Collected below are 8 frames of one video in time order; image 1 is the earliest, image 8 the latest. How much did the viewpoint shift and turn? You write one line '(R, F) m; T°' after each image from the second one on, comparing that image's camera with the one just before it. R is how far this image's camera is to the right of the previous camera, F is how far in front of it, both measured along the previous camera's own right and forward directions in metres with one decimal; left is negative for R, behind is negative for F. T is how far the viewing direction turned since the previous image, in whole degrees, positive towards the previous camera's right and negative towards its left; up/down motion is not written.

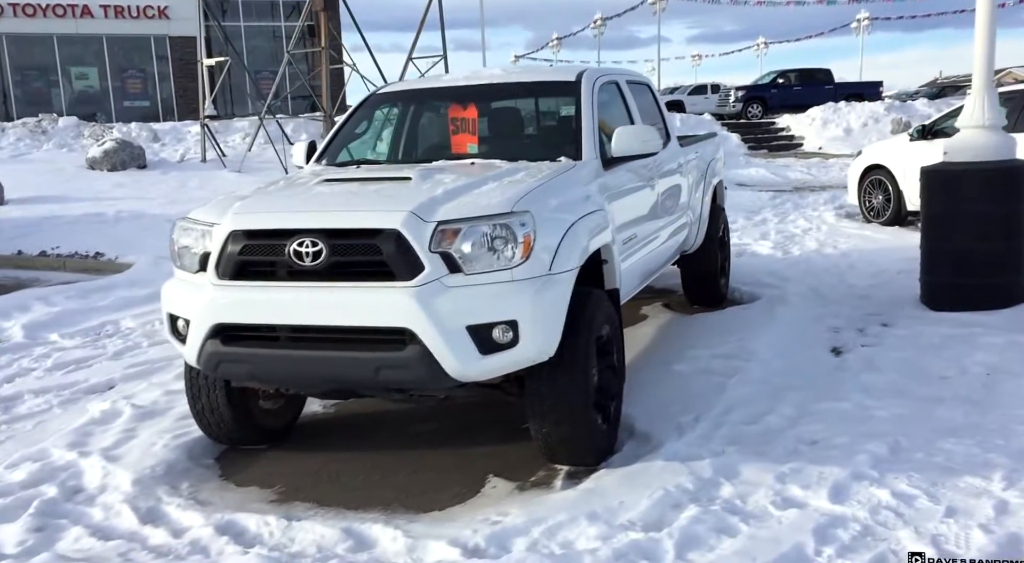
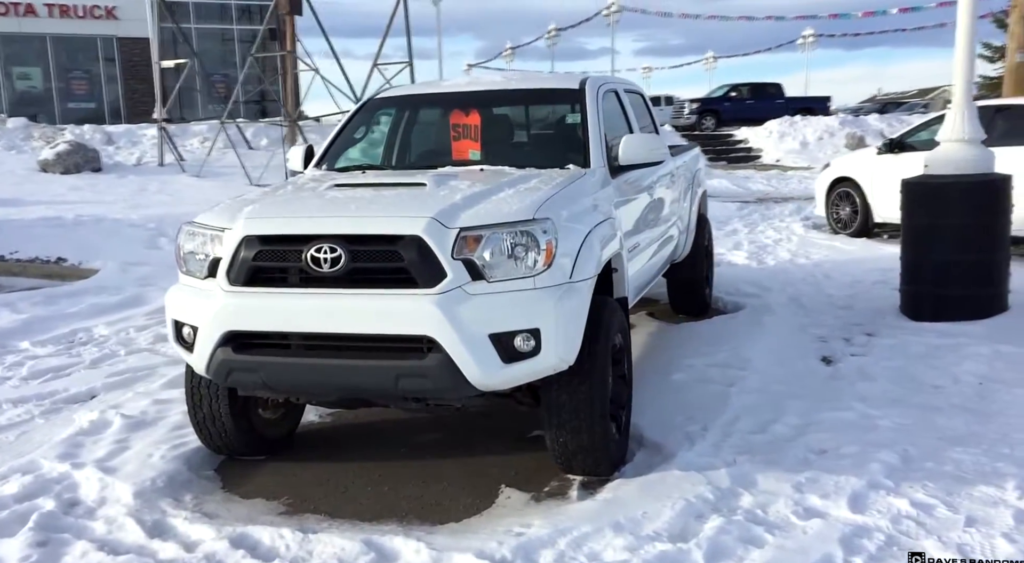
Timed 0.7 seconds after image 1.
(-0.2, 0.0) m; +3°
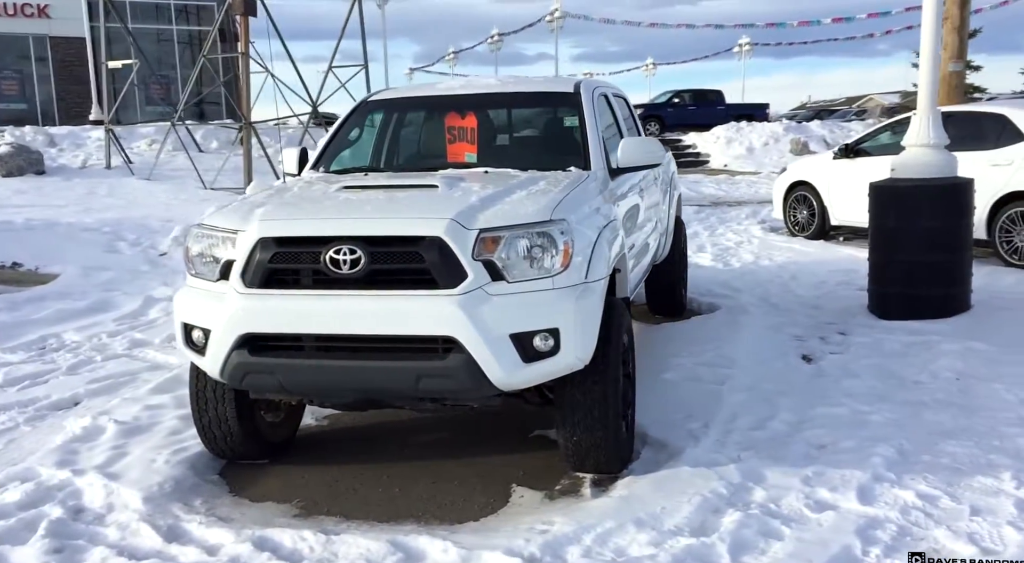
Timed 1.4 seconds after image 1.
(-0.3, 0.0) m; +3°
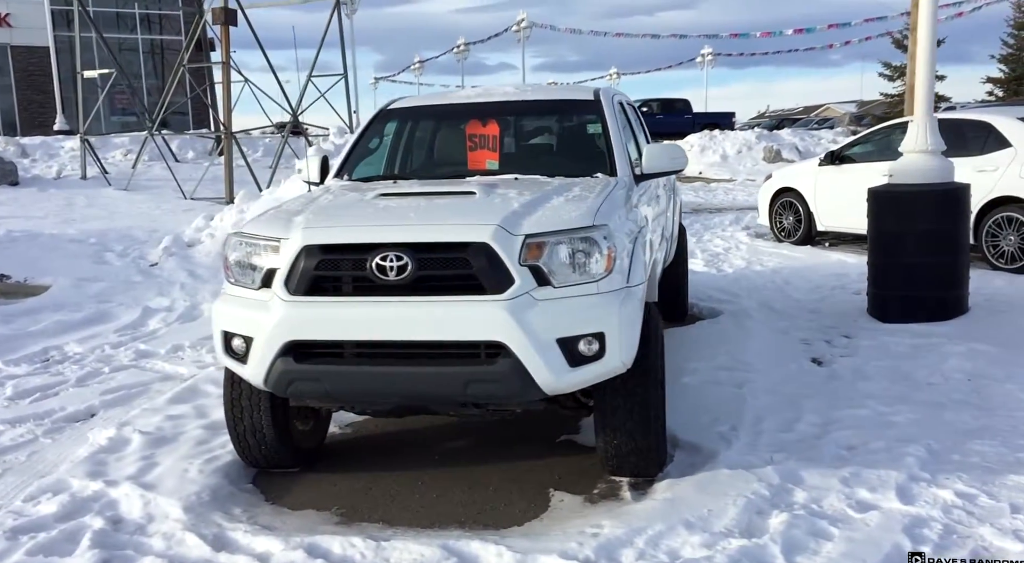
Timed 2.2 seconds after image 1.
(-0.3, 0.0) m; +2°
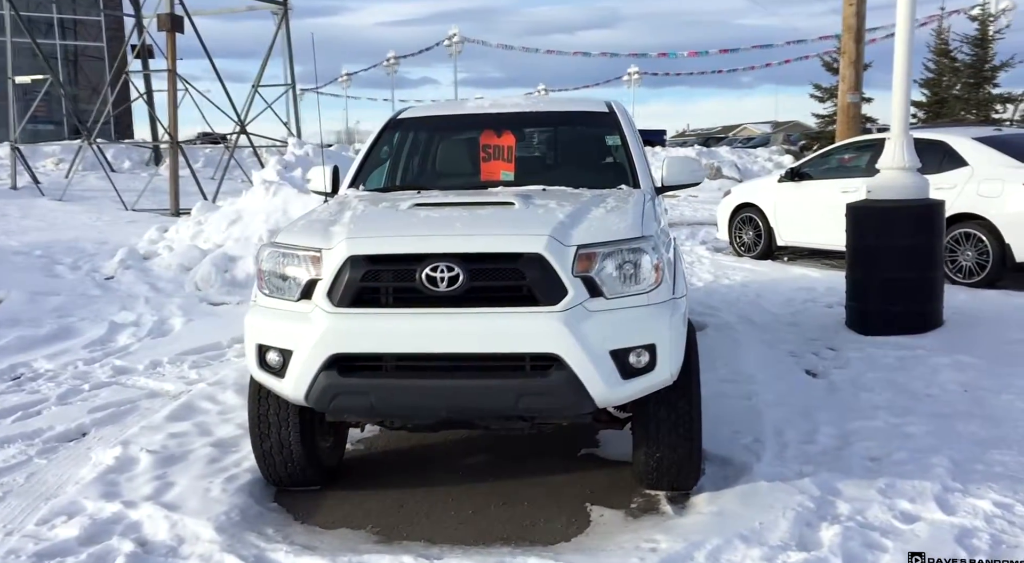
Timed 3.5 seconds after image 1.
(-0.4, +0.1) m; +4°
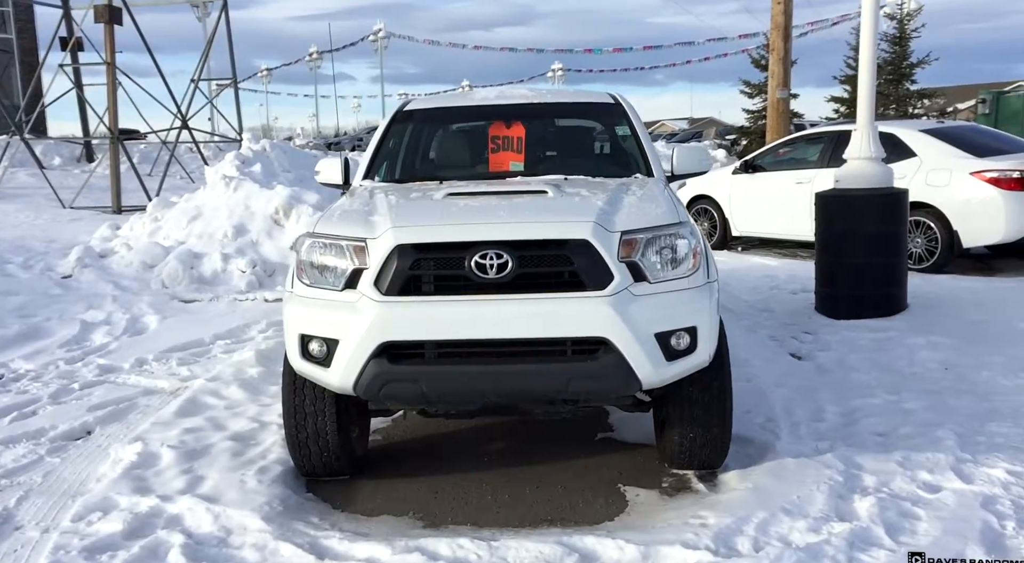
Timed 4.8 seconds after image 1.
(-0.4, -0.1) m; +4°
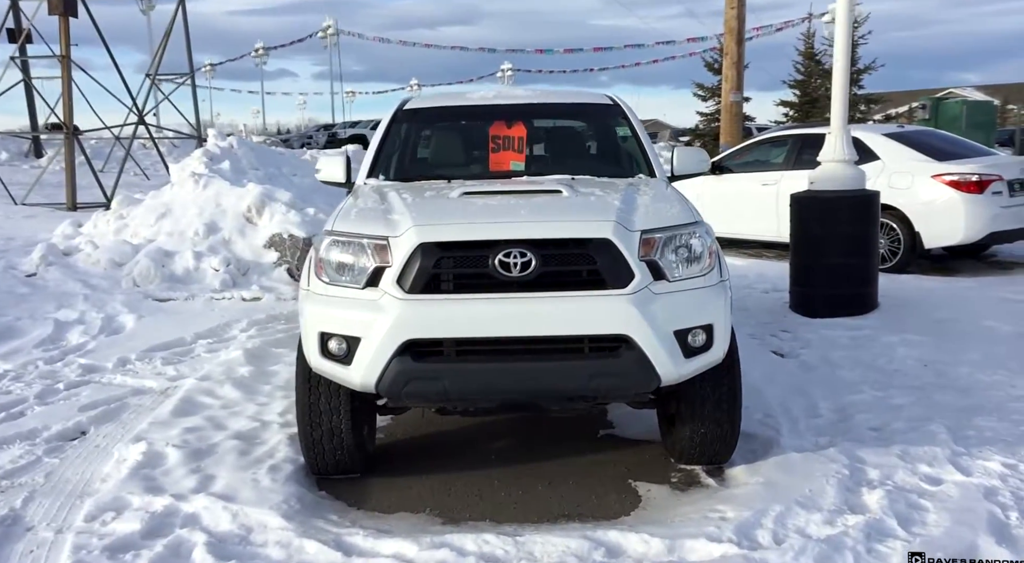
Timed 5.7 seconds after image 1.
(-0.2, 0.0) m; +3°
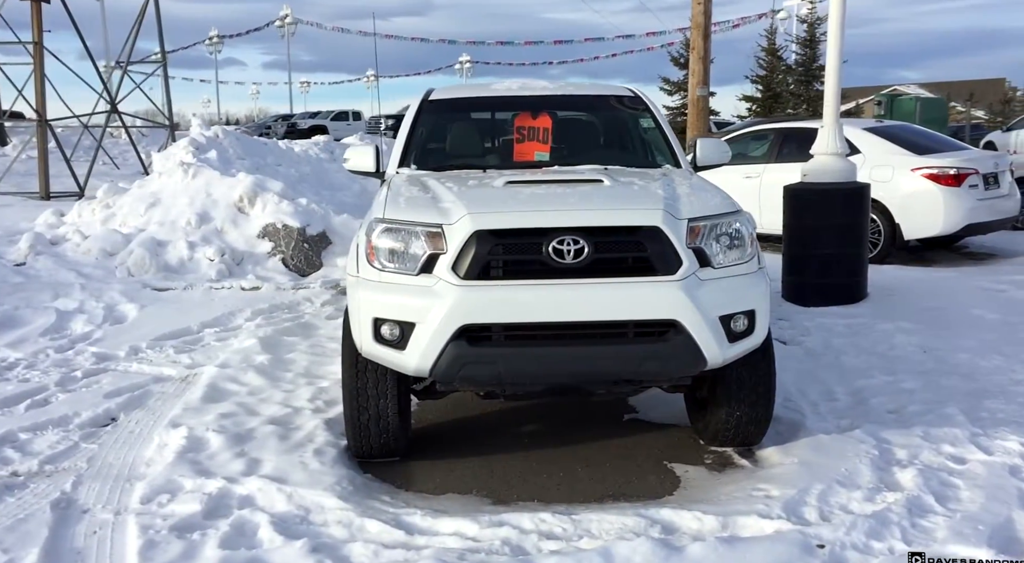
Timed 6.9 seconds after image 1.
(-0.3, -0.1) m; +2°
